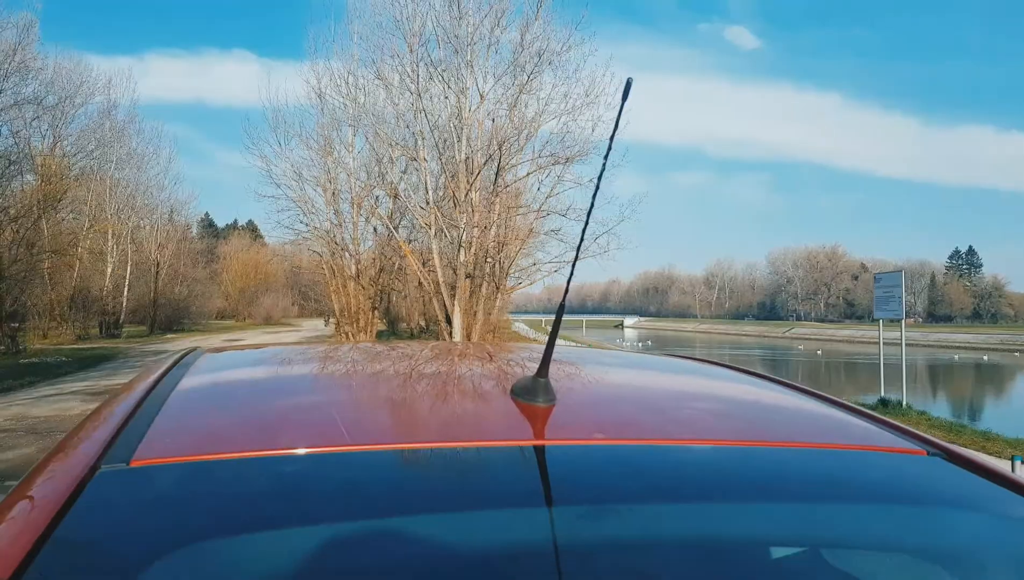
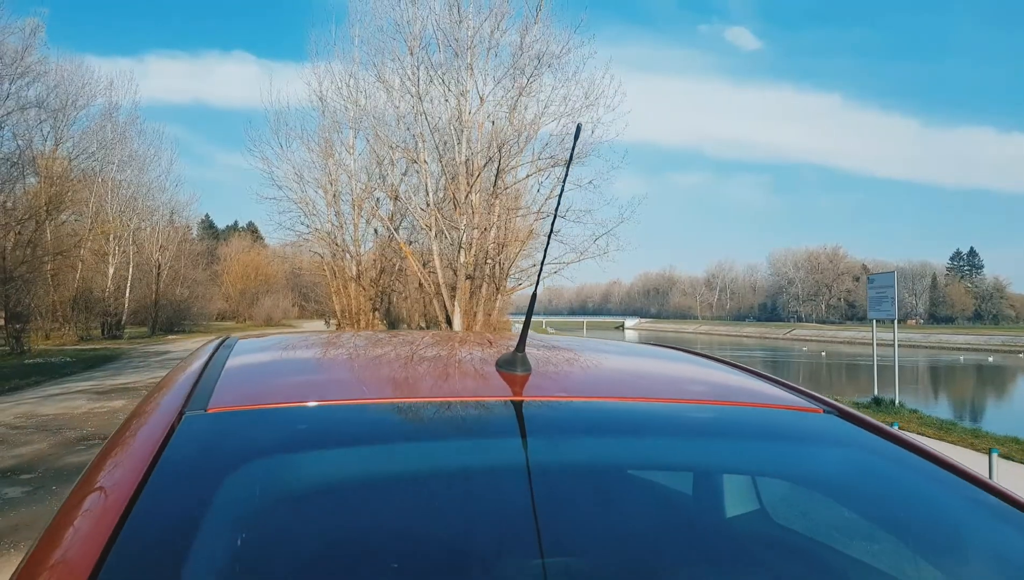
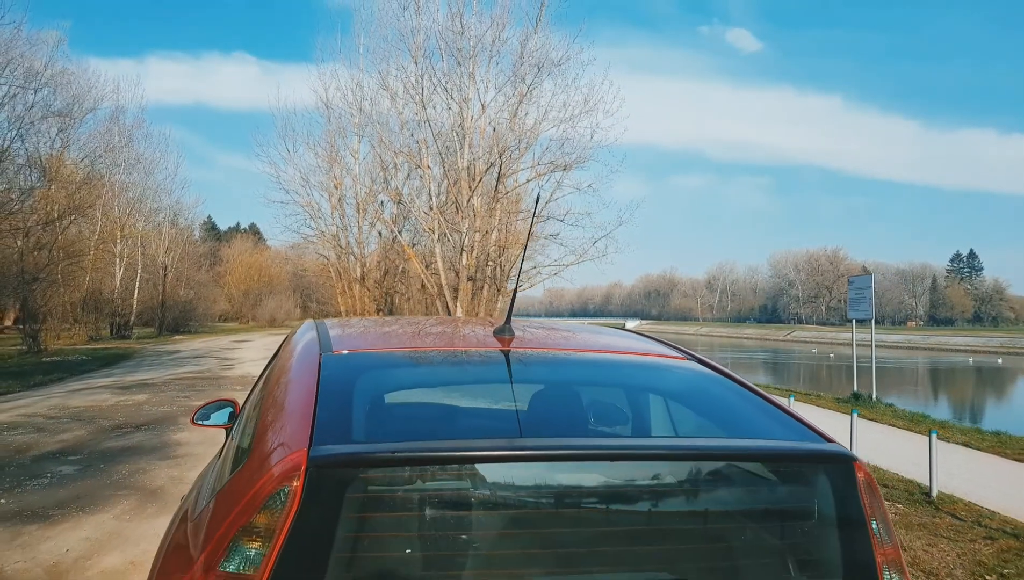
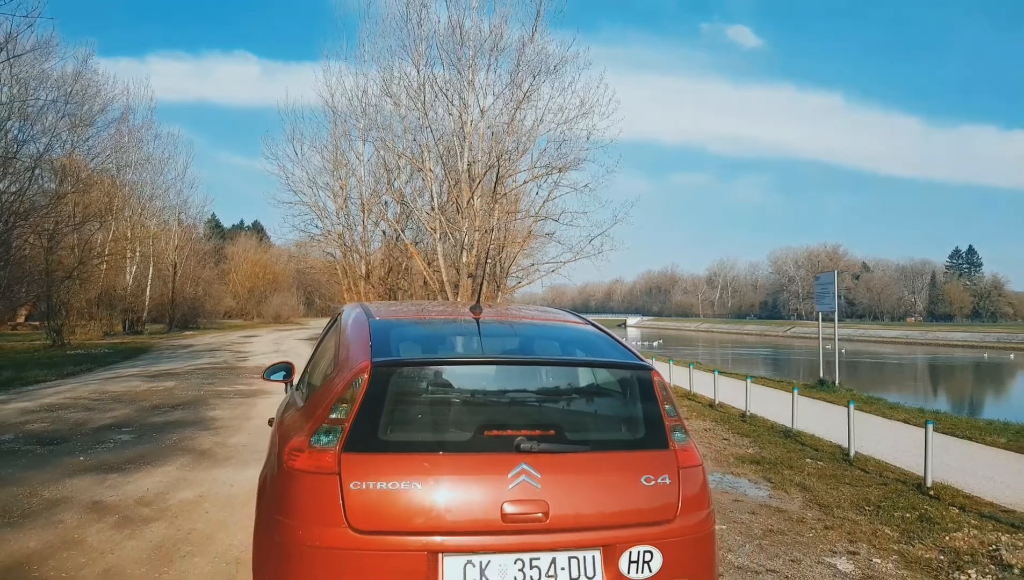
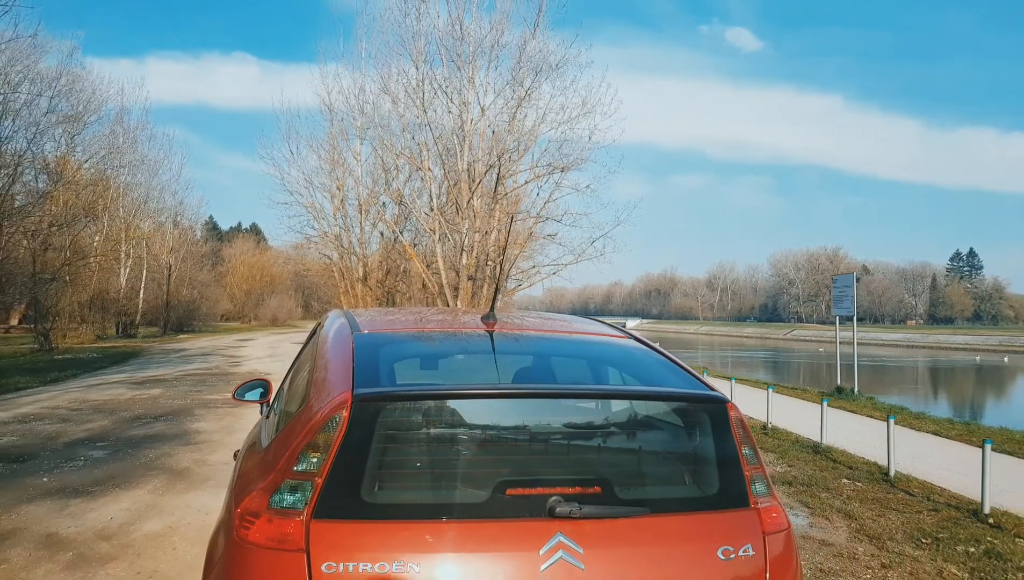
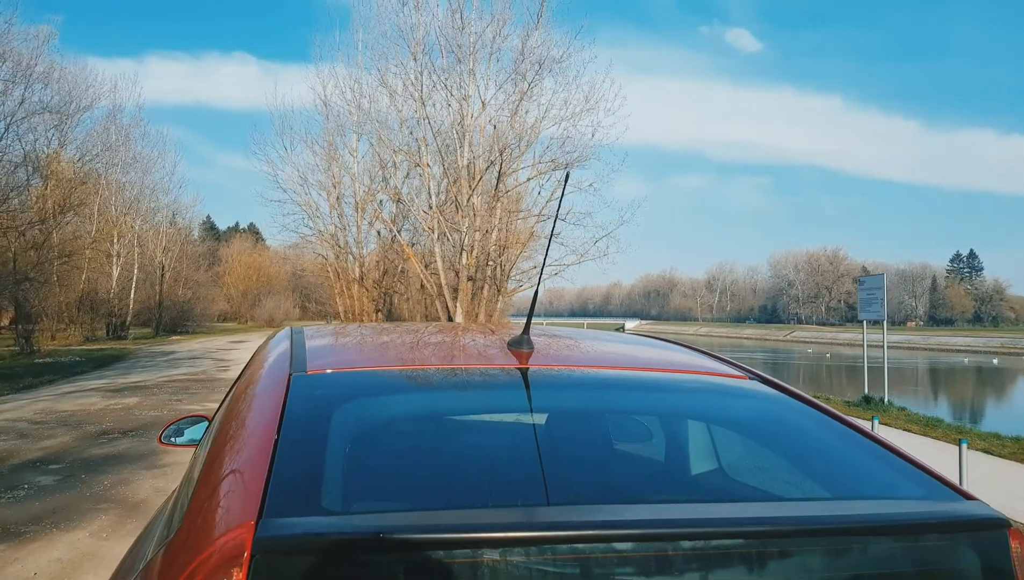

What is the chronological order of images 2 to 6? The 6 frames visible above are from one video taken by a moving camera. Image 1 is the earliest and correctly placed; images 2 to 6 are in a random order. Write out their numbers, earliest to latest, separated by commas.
2, 6, 3, 5, 4
